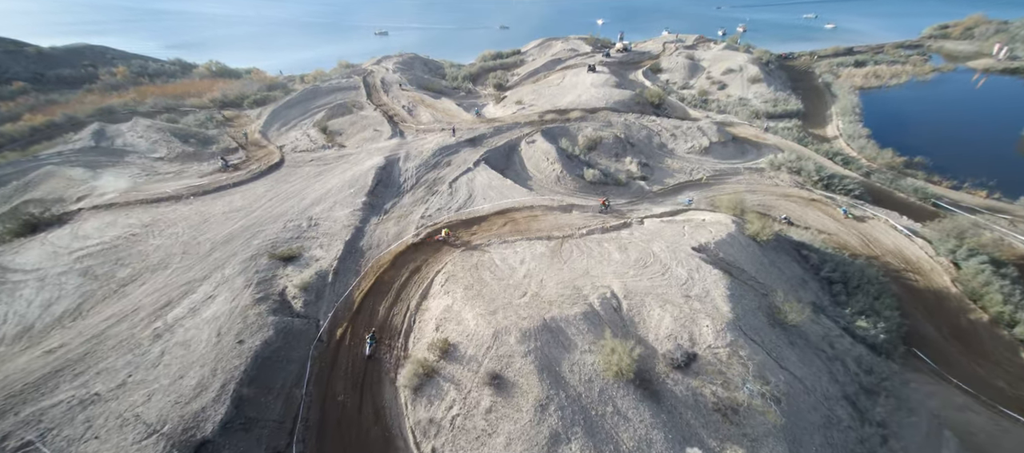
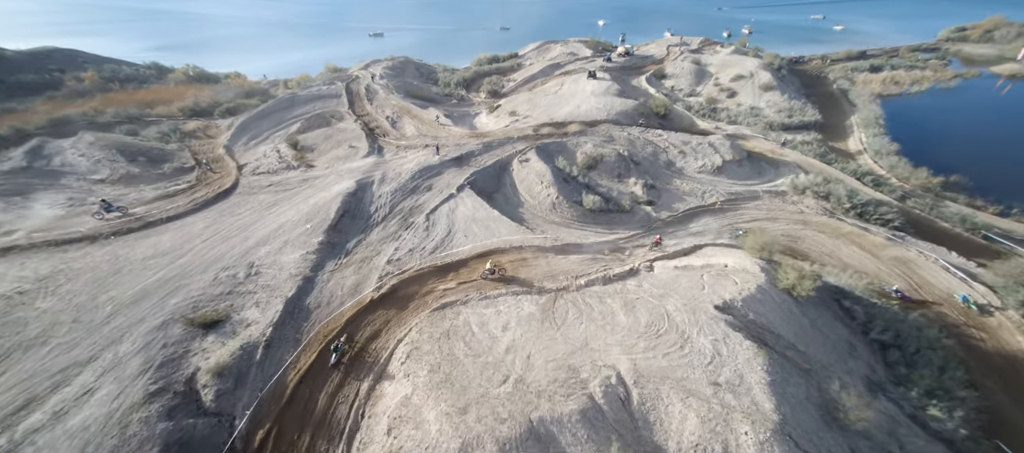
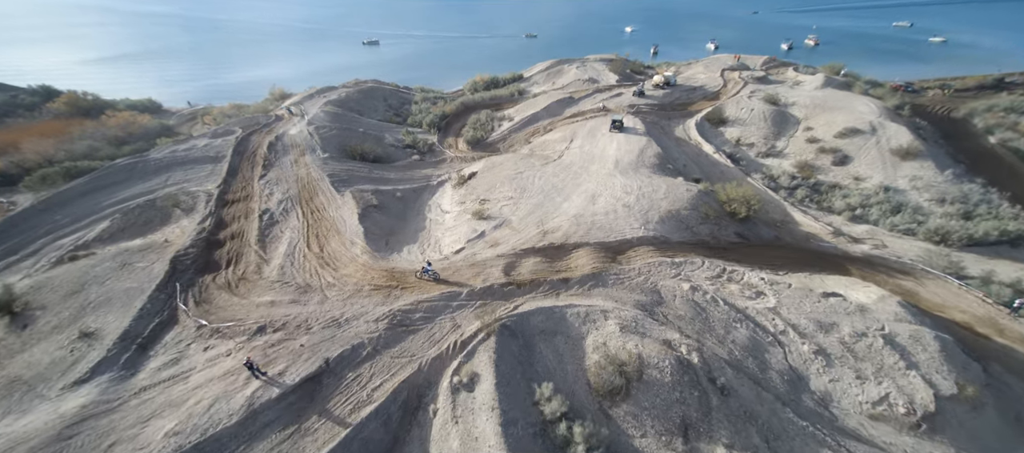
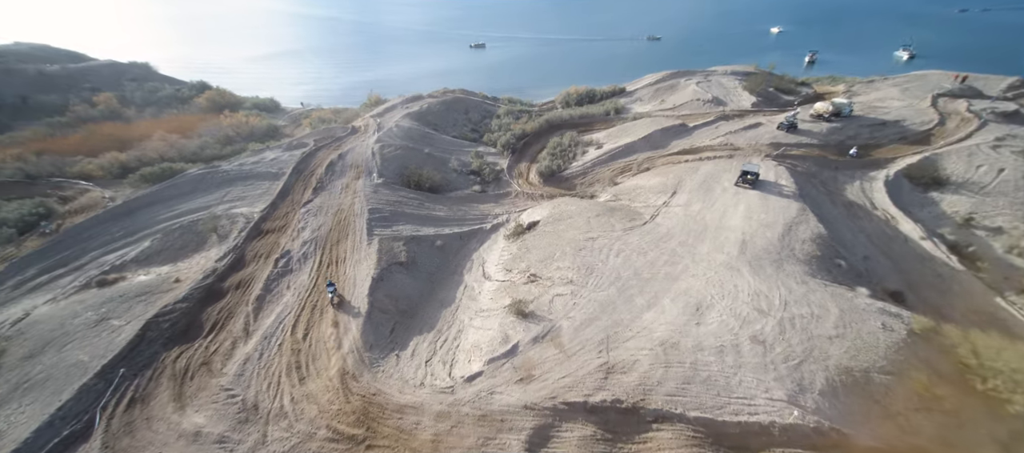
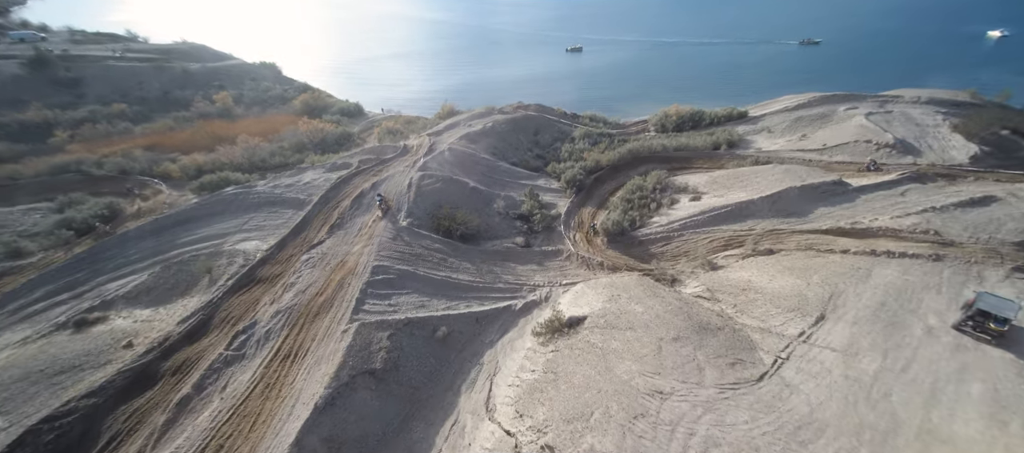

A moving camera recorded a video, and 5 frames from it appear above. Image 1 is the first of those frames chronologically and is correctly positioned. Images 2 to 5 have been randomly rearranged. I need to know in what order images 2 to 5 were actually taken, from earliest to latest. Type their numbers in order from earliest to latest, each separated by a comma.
2, 3, 4, 5
